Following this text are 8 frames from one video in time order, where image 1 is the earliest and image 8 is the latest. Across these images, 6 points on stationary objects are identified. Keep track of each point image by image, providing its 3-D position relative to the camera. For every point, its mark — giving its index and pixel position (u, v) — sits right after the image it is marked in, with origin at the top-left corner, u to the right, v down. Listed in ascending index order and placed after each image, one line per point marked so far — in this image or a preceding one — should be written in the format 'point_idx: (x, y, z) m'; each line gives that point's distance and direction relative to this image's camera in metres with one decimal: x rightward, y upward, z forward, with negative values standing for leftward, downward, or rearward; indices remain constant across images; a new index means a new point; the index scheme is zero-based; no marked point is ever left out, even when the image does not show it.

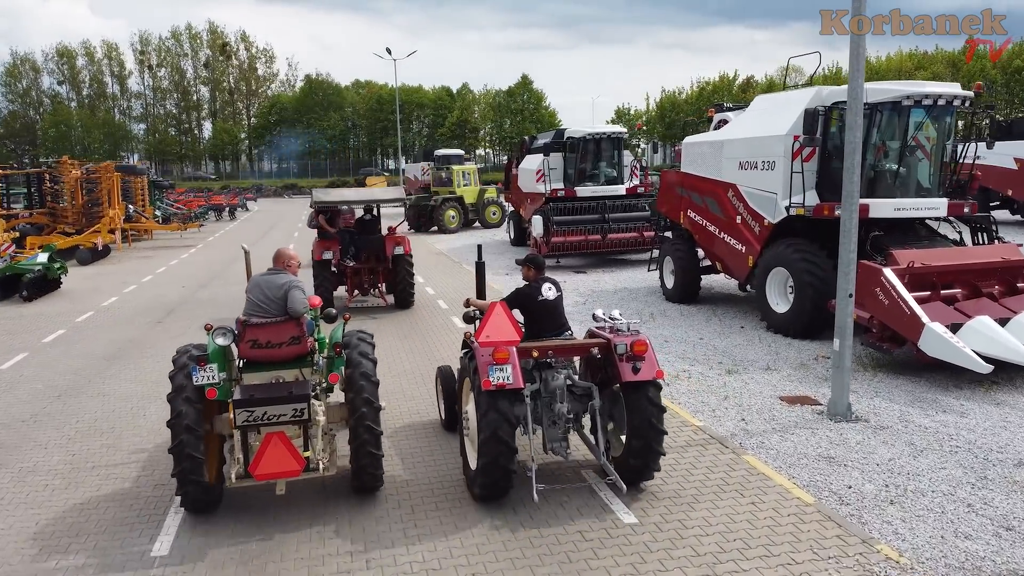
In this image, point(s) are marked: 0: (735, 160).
0: (+3.2, +1.8, +10.9) m
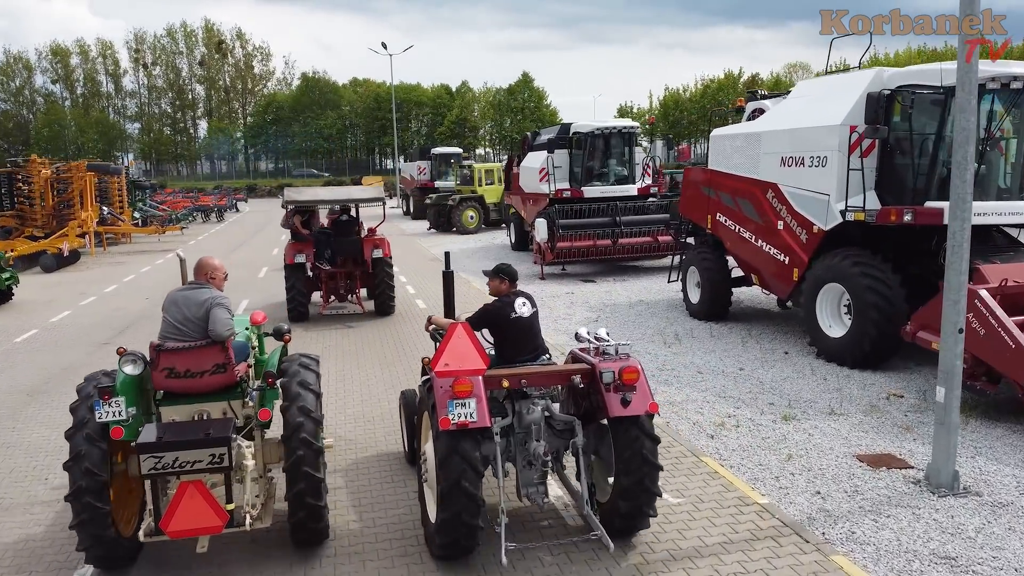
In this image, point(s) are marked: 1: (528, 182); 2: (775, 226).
0: (+3.2, +1.6, +9.2) m
1: (+0.4, +2.4, +17.4) m
2: (+3.2, +0.7, +9.3) m
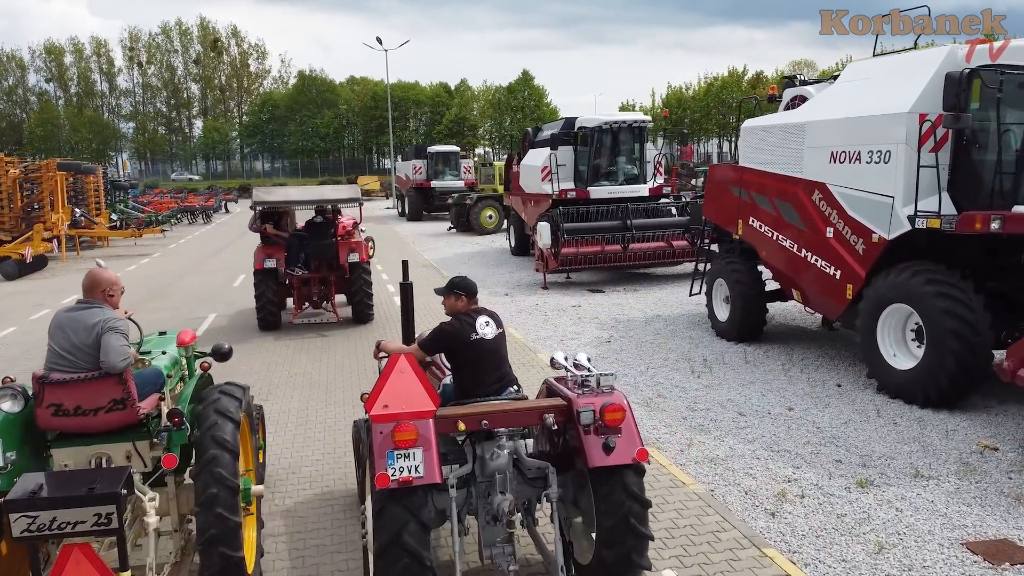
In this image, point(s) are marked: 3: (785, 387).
0: (+3.2, +1.4, +7.8) m
1: (+0.3, +2.2, +16.0) m
2: (+3.2, +0.5, +7.8) m
3: (+2.6, -0.9, +7.4) m
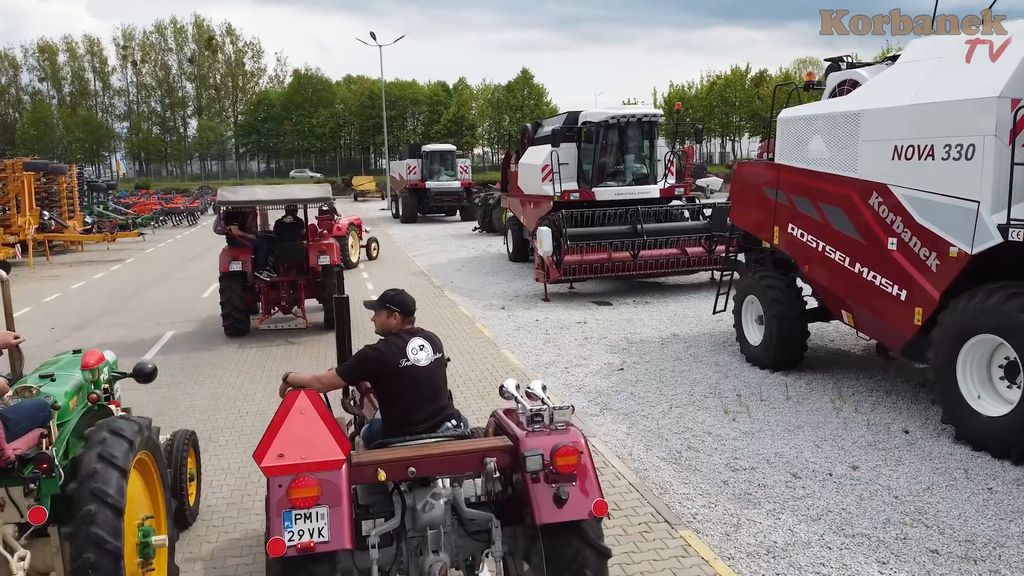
0: (+3.1, +1.2, +6.5) m
1: (+0.3, +2.0, +14.6) m
2: (+3.1, +0.4, +6.5) m
3: (+2.6, -1.1, +6.0) m
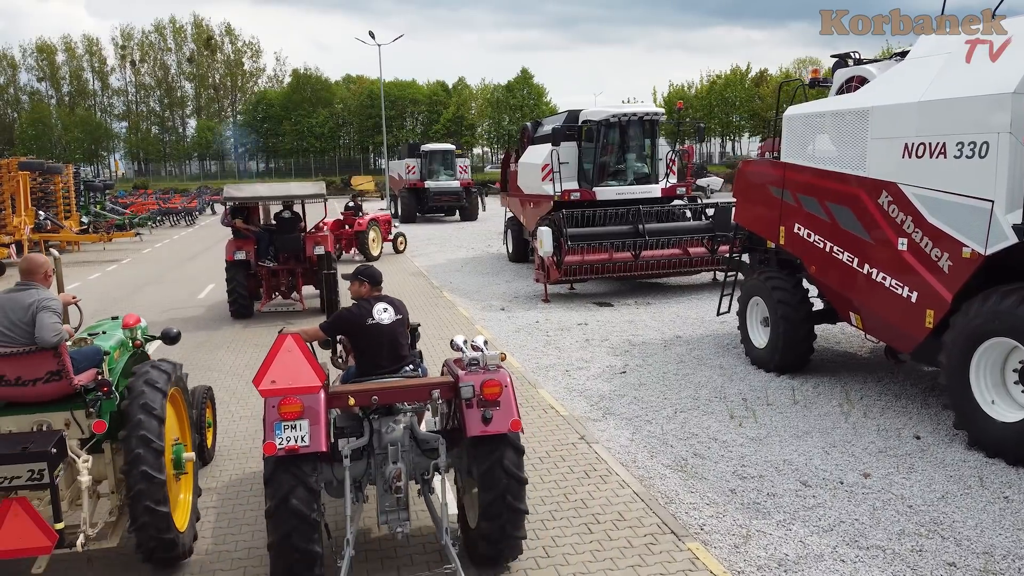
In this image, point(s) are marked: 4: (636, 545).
0: (+3.1, +1.2, +6.3) m
1: (+0.3, +2.0, +14.5) m
2: (+3.1, +0.3, +6.3) m
3: (+2.6, -1.1, +5.9) m
4: (+0.7, -1.4, +4.2) m
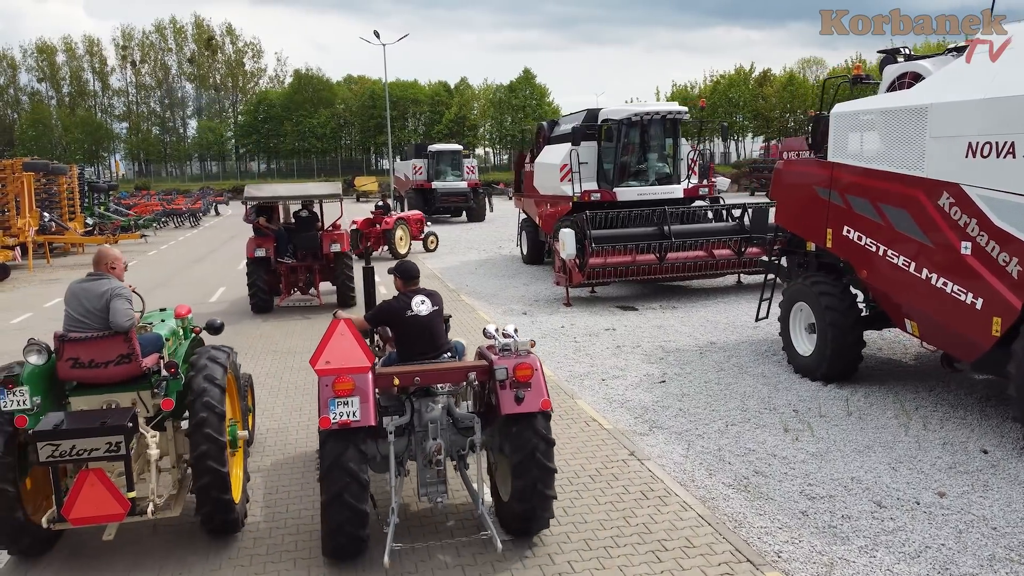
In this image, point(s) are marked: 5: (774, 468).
0: (+3.4, +1.2, +6.0) m
1: (+0.6, +2.0, +14.1) m
2: (+3.5, +0.3, +6.0) m
3: (+2.9, -1.2, +5.6) m
4: (+1.0, -1.5, +3.9) m
5: (+1.8, -1.2, +5.2) m
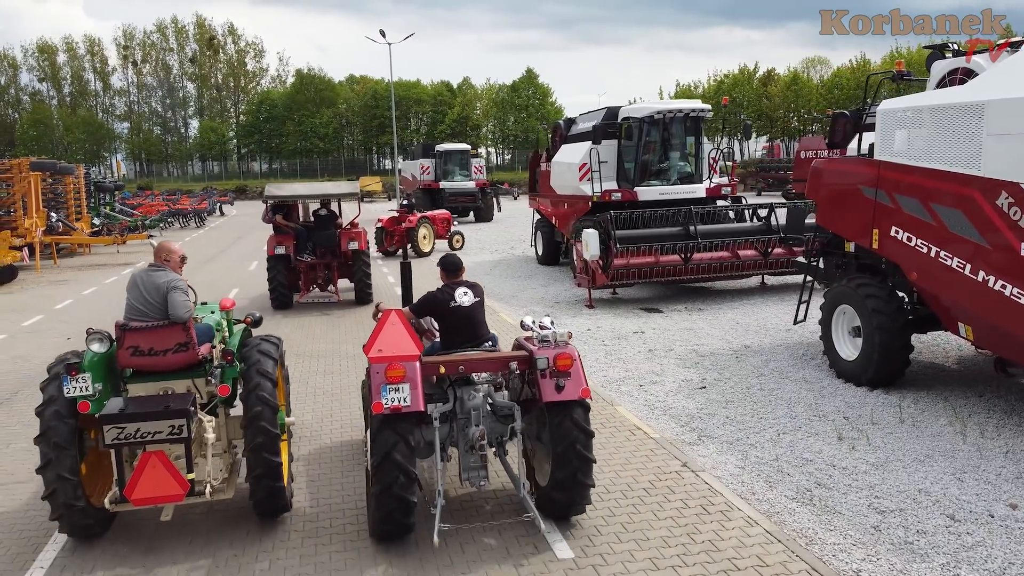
0: (+3.8, +1.1, +5.8) m
1: (+0.9, +2.0, +13.9) m
2: (+3.8, +0.3, +5.8) m
3: (+3.2, -1.2, +5.3) m
4: (+1.3, -1.5, +3.7) m
5: (+2.1, -1.2, +5.0) m
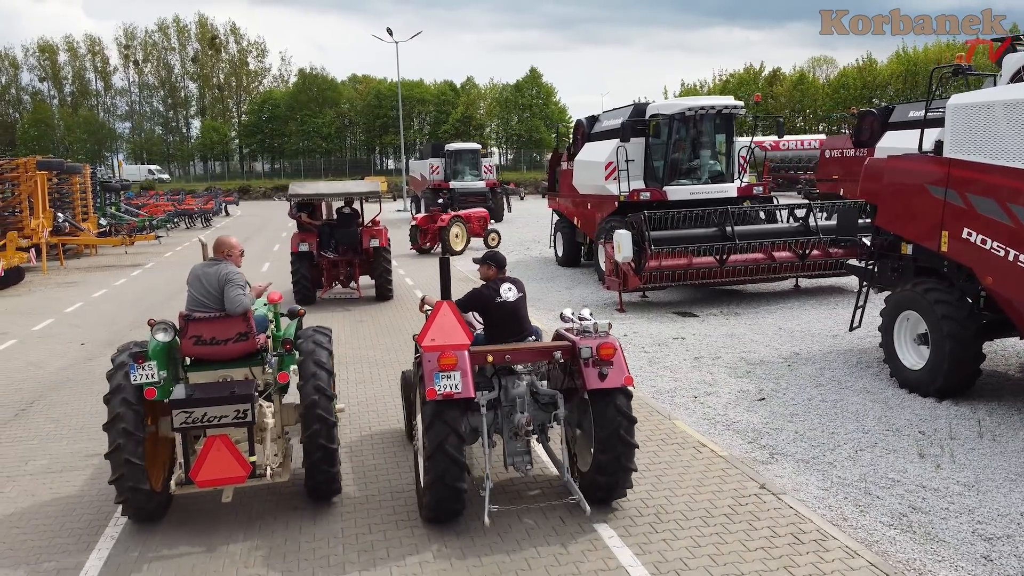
0: (+4.2, +1.1, +5.4) m
1: (+1.3, +1.9, +13.5) m
2: (+4.2, +0.2, +5.4) m
3: (+3.6, -1.3, +5.0) m
4: (+1.7, -1.5, +3.3) m
5: (+2.5, -1.3, +4.6) m
